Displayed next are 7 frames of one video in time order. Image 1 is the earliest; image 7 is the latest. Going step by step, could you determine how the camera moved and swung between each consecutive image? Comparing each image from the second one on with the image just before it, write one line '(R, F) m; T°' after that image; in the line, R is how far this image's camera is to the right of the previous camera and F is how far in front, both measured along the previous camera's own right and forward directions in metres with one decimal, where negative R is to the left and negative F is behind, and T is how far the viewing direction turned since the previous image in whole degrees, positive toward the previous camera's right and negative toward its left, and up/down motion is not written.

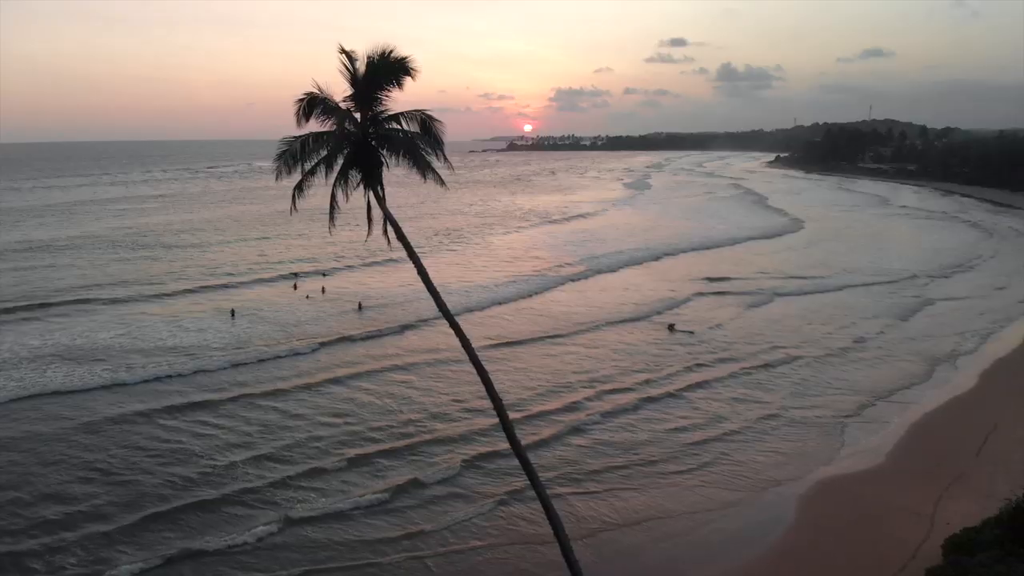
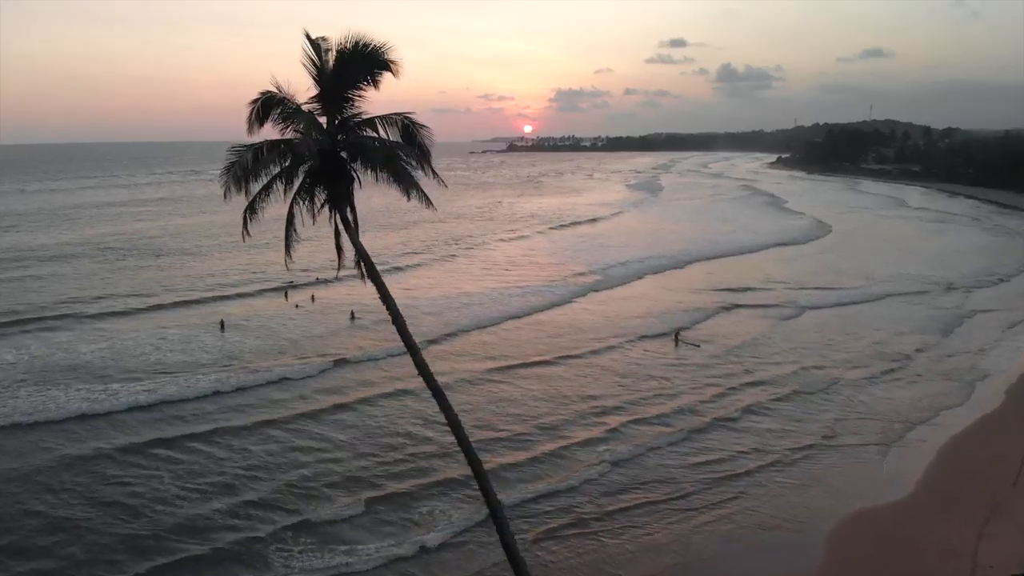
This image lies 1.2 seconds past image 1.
(-0.2, +1.1) m; 0°
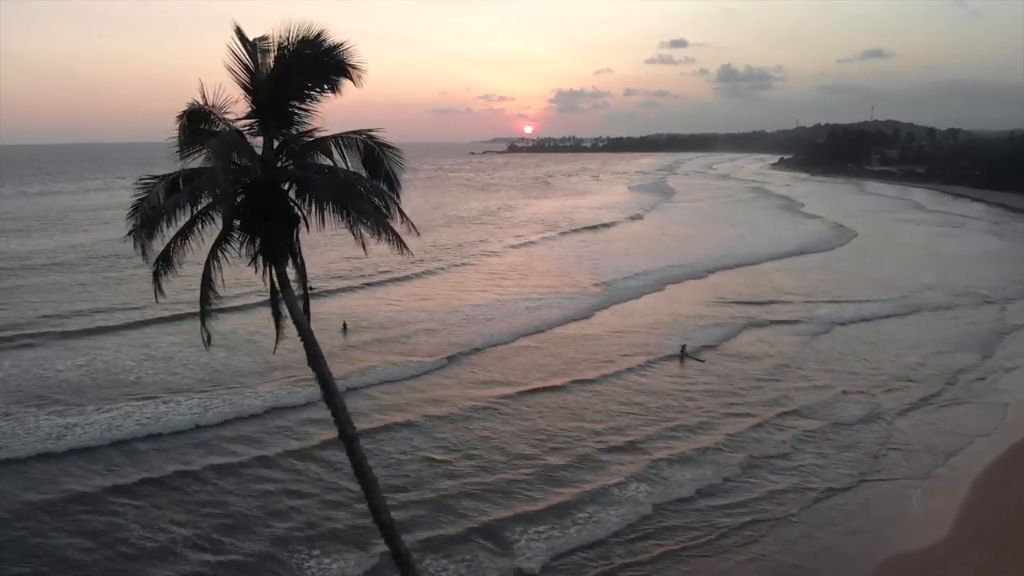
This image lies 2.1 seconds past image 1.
(-0.3, +1.4) m; 0°
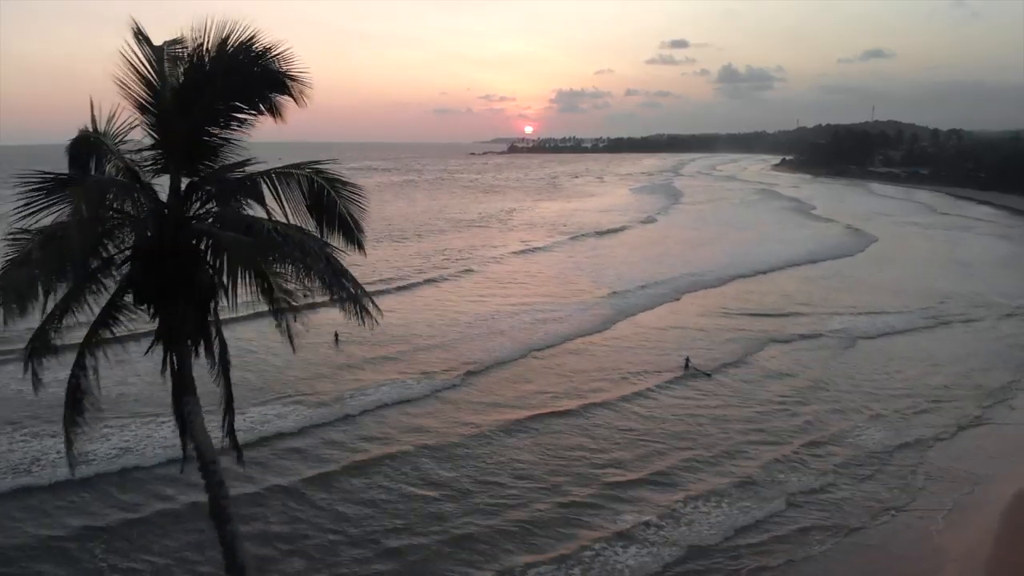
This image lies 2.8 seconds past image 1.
(-0.2, +1.0) m; 0°
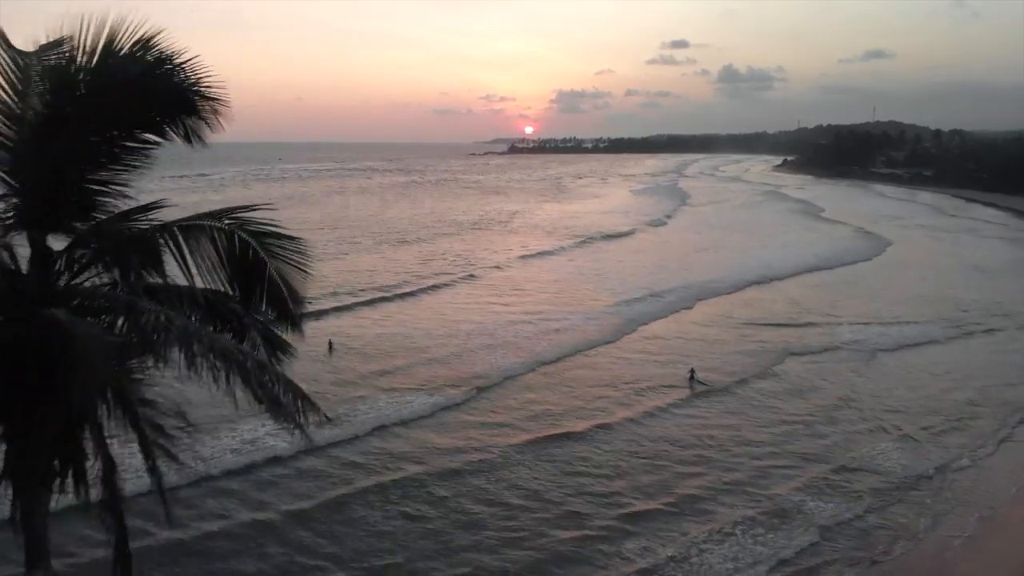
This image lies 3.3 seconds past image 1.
(-0.2, +0.8) m; 0°
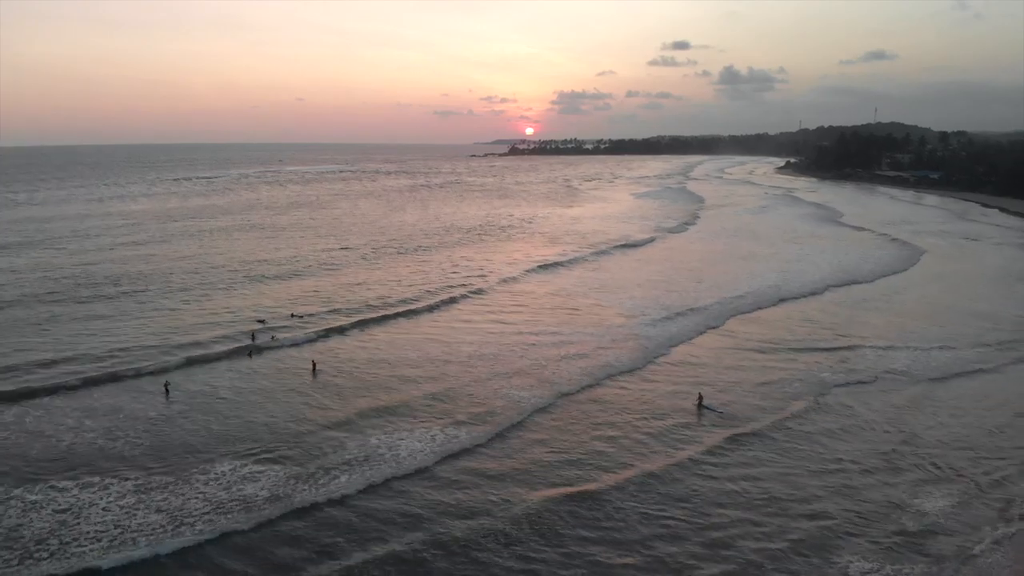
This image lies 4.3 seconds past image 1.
(-0.3, +1.6) m; 0°
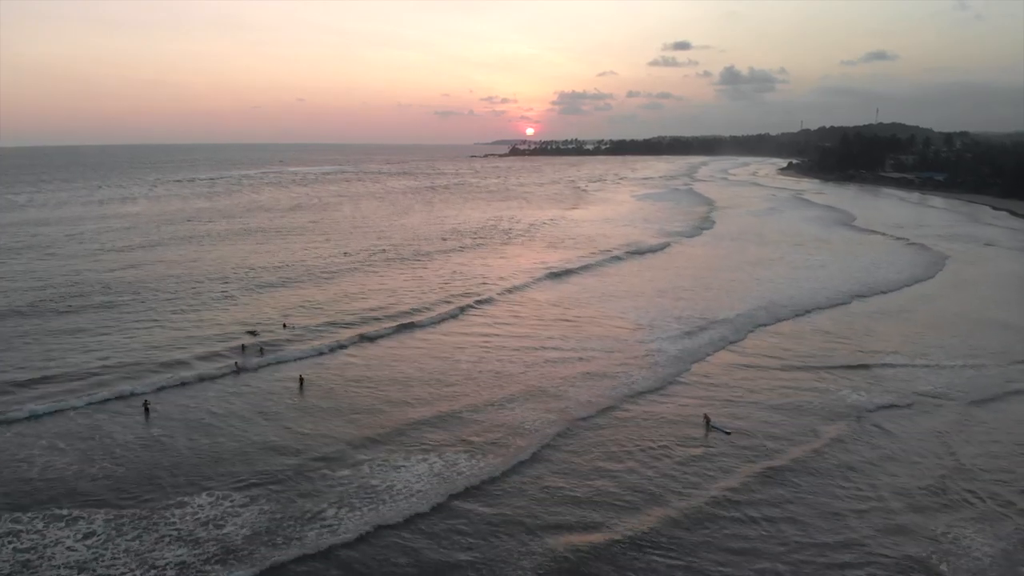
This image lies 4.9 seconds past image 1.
(-0.2, +1.0) m; 0°
